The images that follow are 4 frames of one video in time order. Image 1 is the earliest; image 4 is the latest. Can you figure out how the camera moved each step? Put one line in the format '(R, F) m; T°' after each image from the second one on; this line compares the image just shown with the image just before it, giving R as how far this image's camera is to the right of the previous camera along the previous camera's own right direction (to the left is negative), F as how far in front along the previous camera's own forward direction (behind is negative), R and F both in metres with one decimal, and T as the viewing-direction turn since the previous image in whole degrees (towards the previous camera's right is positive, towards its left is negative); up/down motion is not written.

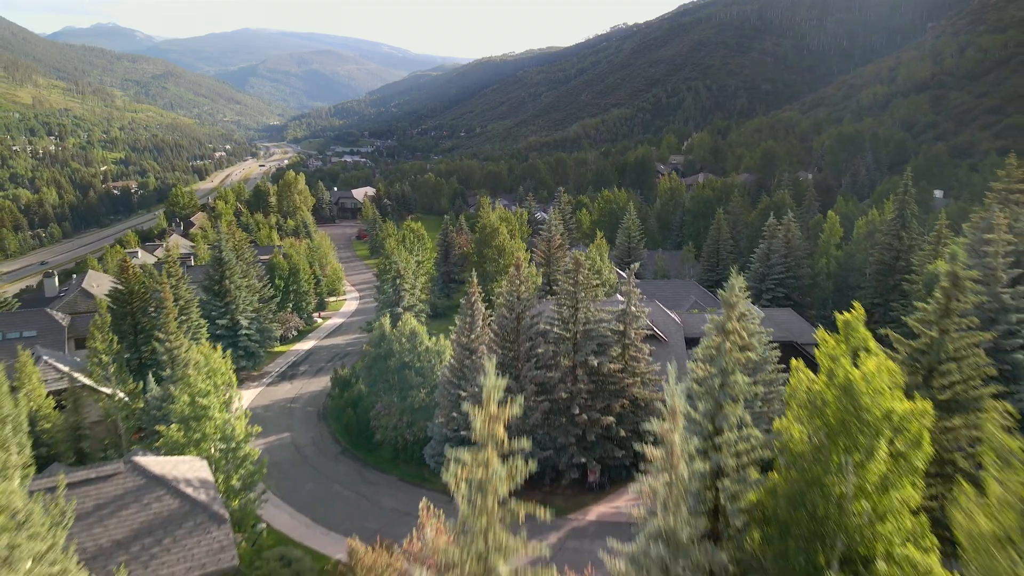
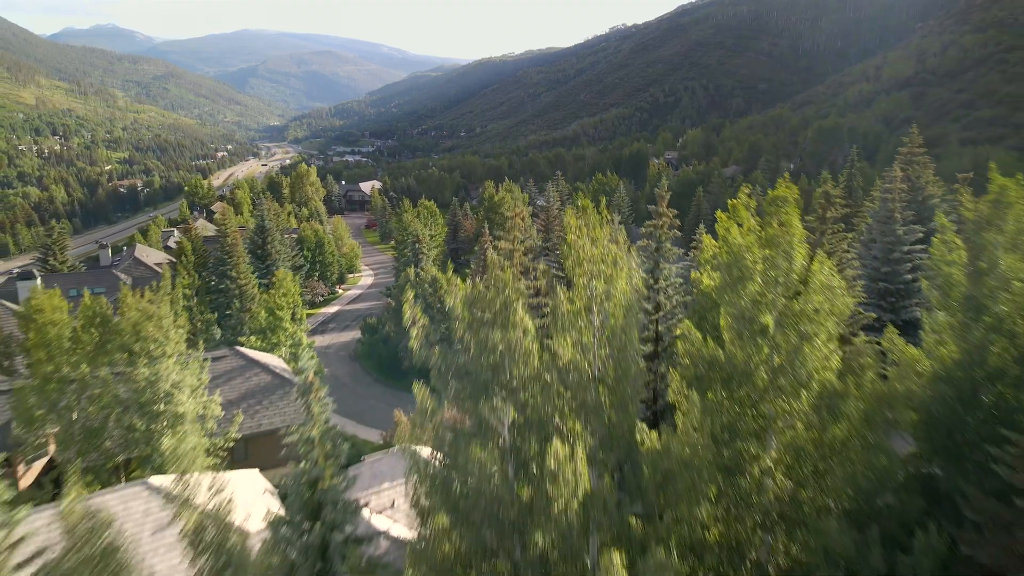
(-0.4, -6.5) m; 0°
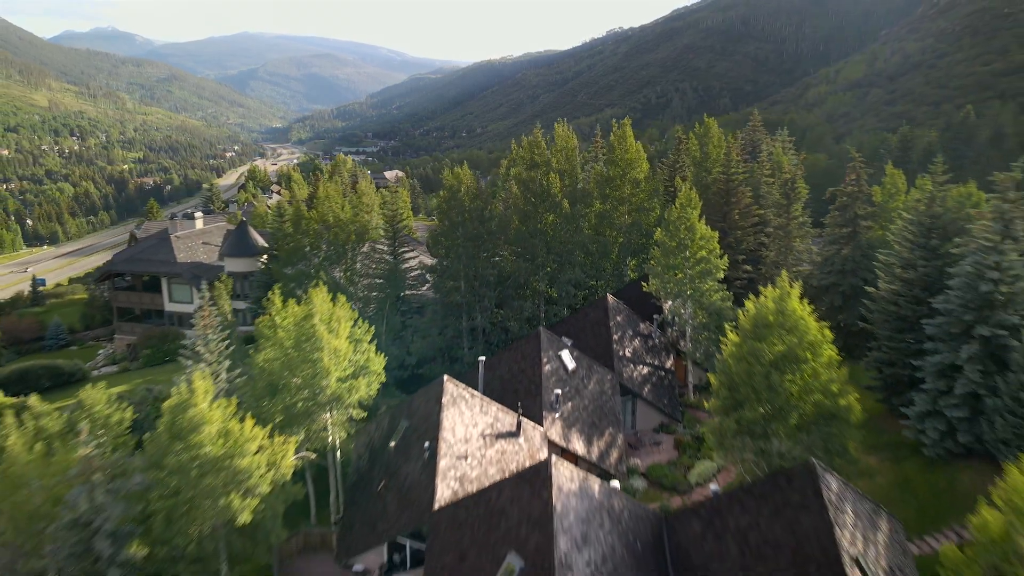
(-1.8, -23.6) m; 0°
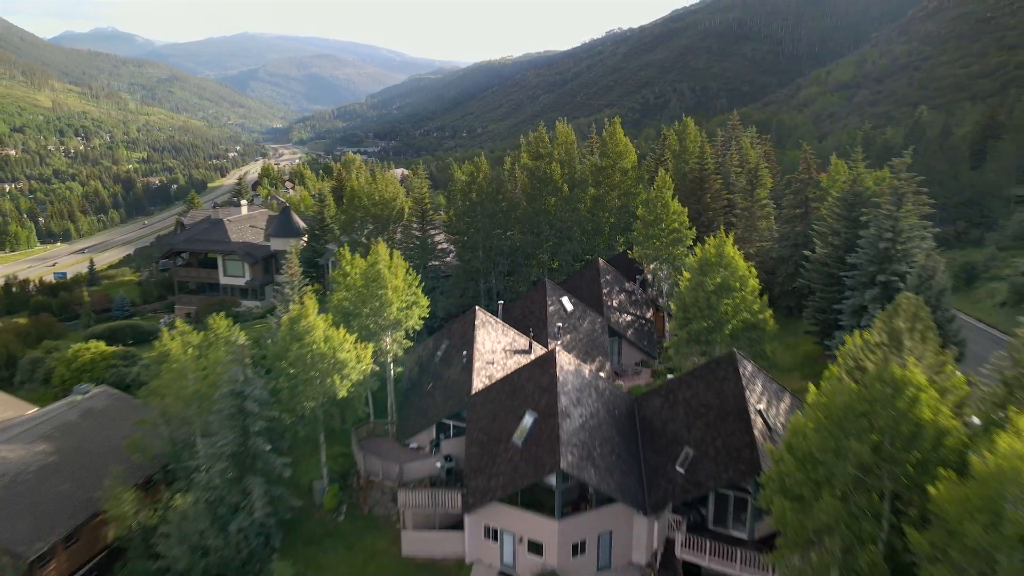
(-0.7, -6.6) m; 0°
